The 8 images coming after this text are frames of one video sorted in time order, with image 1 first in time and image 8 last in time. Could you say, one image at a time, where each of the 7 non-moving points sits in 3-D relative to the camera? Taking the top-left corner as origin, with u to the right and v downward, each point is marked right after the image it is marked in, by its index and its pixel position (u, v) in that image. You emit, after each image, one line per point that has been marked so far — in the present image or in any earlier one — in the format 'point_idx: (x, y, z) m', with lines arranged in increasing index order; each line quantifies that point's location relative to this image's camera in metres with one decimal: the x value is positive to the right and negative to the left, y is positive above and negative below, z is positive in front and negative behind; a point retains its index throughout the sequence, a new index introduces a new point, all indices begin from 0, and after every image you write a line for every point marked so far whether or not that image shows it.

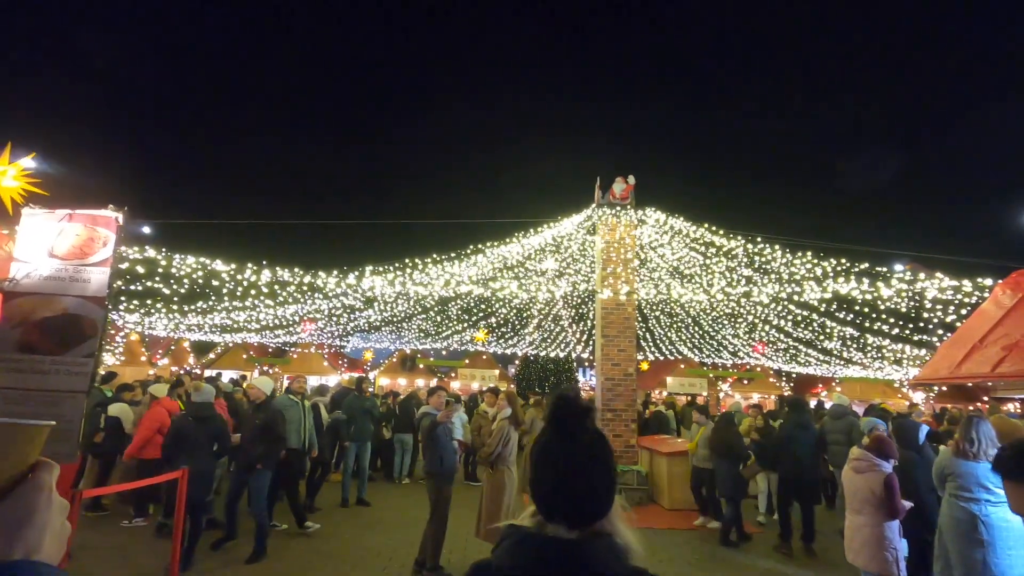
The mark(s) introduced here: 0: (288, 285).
0: (-3.1, 0.0, +8.7) m
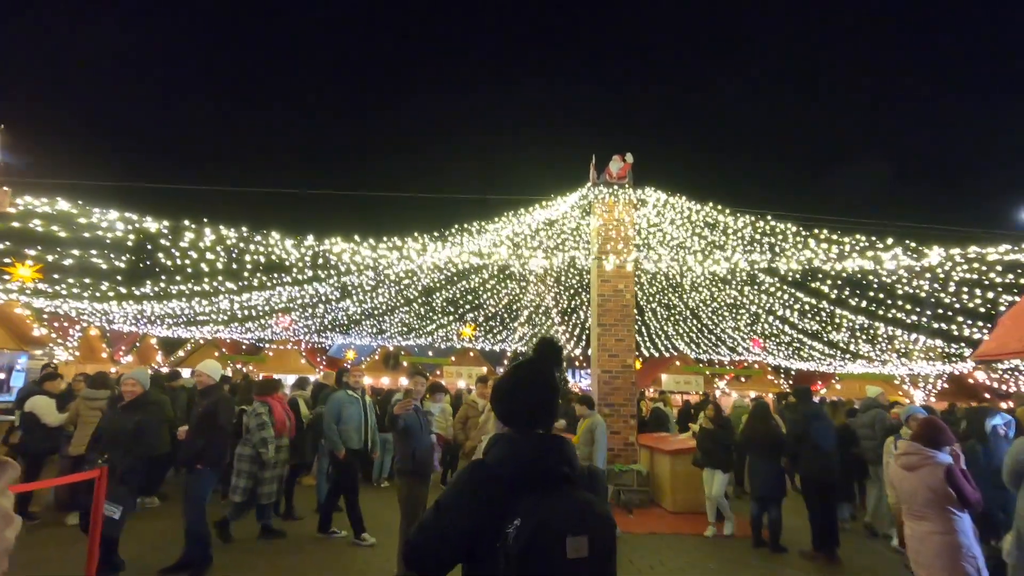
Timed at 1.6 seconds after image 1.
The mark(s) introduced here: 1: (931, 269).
0: (-3.2, +0.3, +7.7) m
1: (+6.9, +0.3, +10.5) m
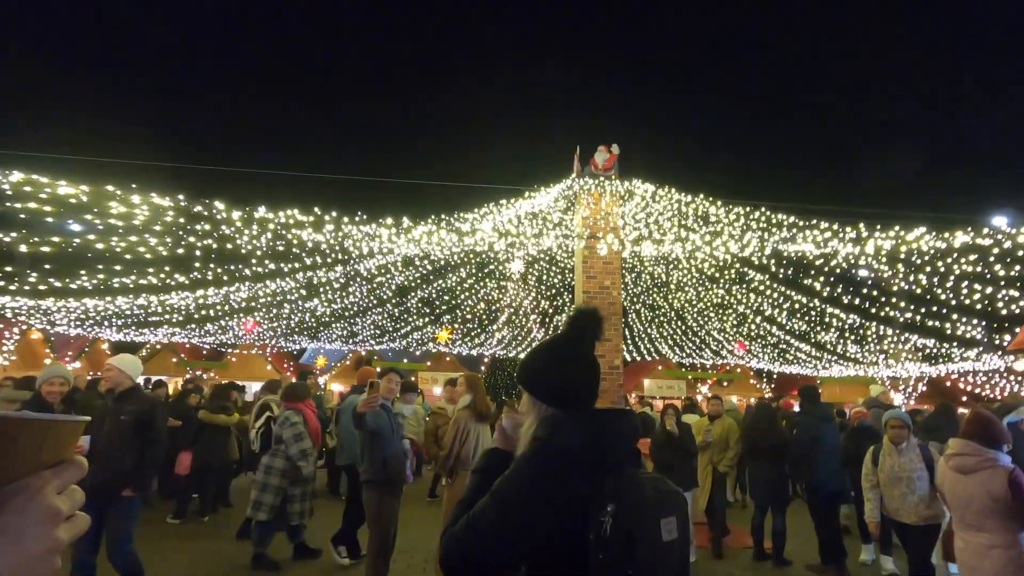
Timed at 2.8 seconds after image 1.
0: (-3.4, +0.4, +6.8) m
1: (+6.6, +0.4, +10.0) m
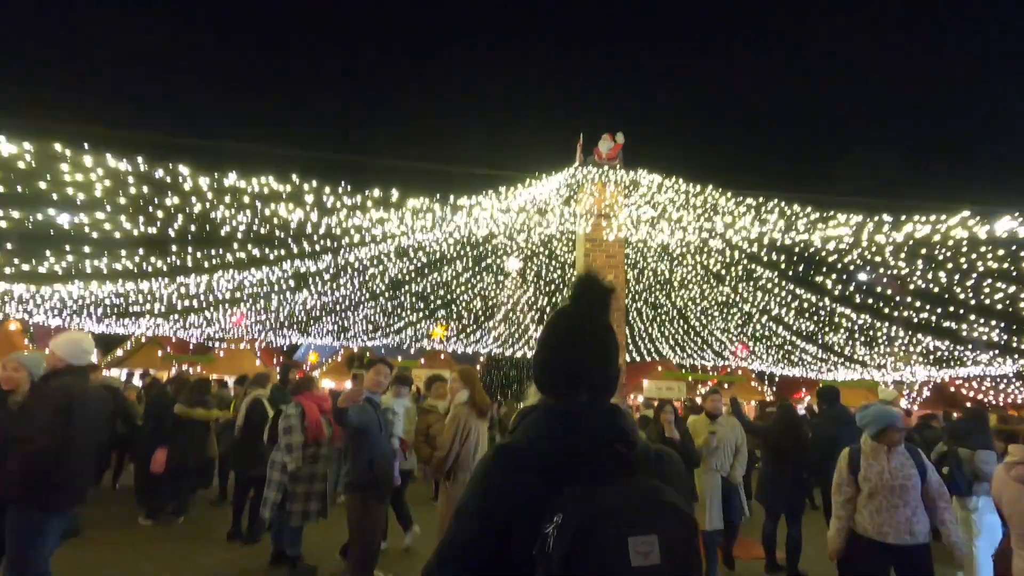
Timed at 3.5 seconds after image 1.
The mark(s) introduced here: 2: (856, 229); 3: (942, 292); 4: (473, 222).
0: (-3.4, +0.6, +6.3) m
1: (+6.6, +0.4, +9.5) m
2: (+4.9, +0.8, +8.9) m
3: (+7.3, -0.1, +10.8) m
4: (-0.6, +1.0, +9.9) m
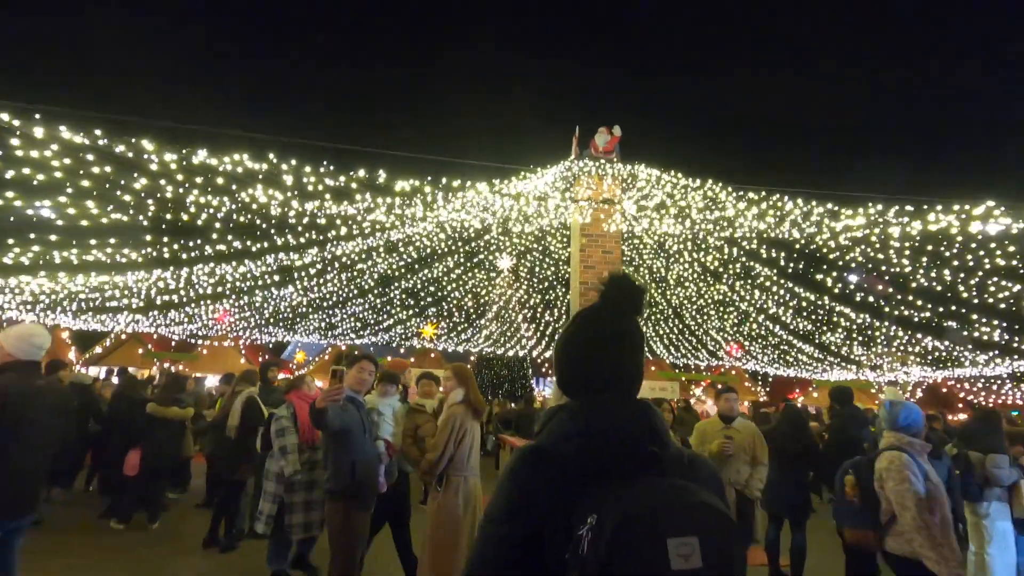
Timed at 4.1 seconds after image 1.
0: (-3.4, +0.7, +5.9) m
1: (+6.5, +0.4, +9.3) m
2: (+4.8, +0.8, +8.6) m
3: (+7.2, 0.0, +10.5) m
4: (-0.7, +1.1, +9.6) m
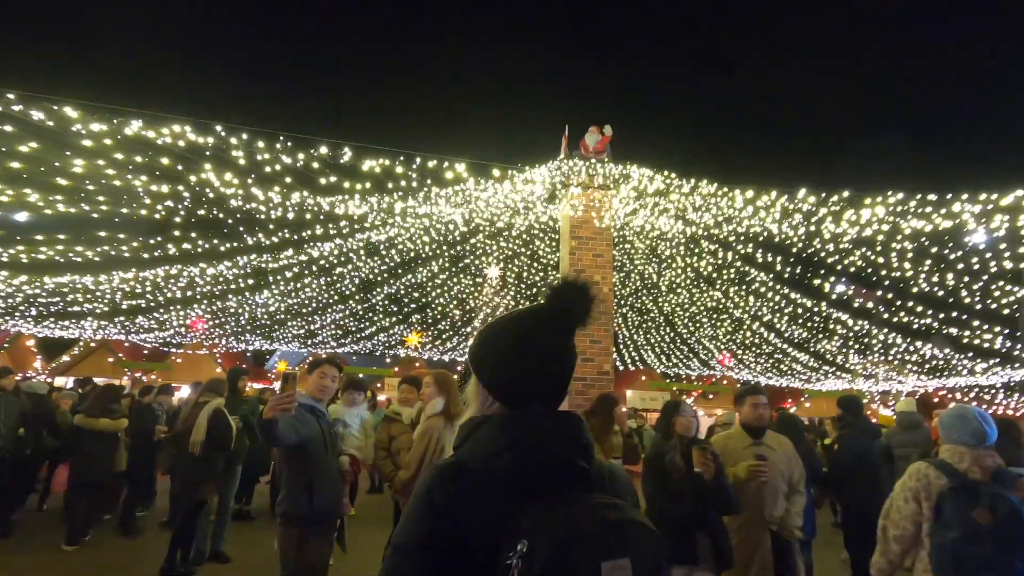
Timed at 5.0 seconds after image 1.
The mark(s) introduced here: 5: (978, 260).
0: (-3.6, +0.7, +5.4) m
1: (+6.3, +0.4, +8.9) m
2: (+4.6, +0.7, +8.2) m
3: (+7.0, -0.1, +10.2) m
4: (-0.9, +1.0, +9.1) m
5: (+6.5, +0.4, +8.8) m
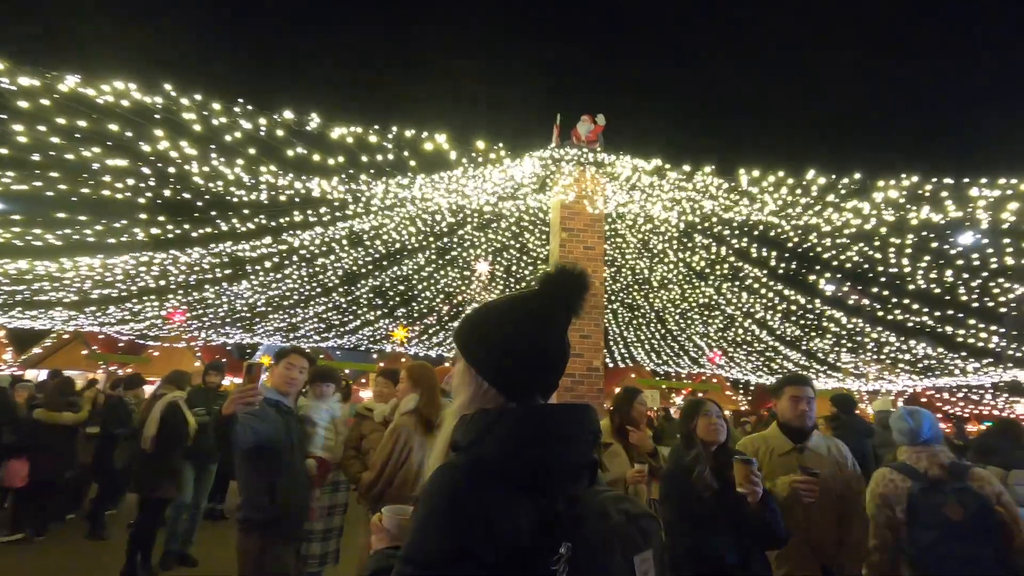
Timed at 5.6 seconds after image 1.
0: (-3.7, +0.8, +5.0) m
1: (+6.2, +0.4, +8.7) m
2: (+4.5, +0.8, +8.0) m
3: (+6.8, -0.1, +10.0) m
4: (-1.1, +1.1, +8.8) m
5: (+6.3, +0.4, +8.5) m
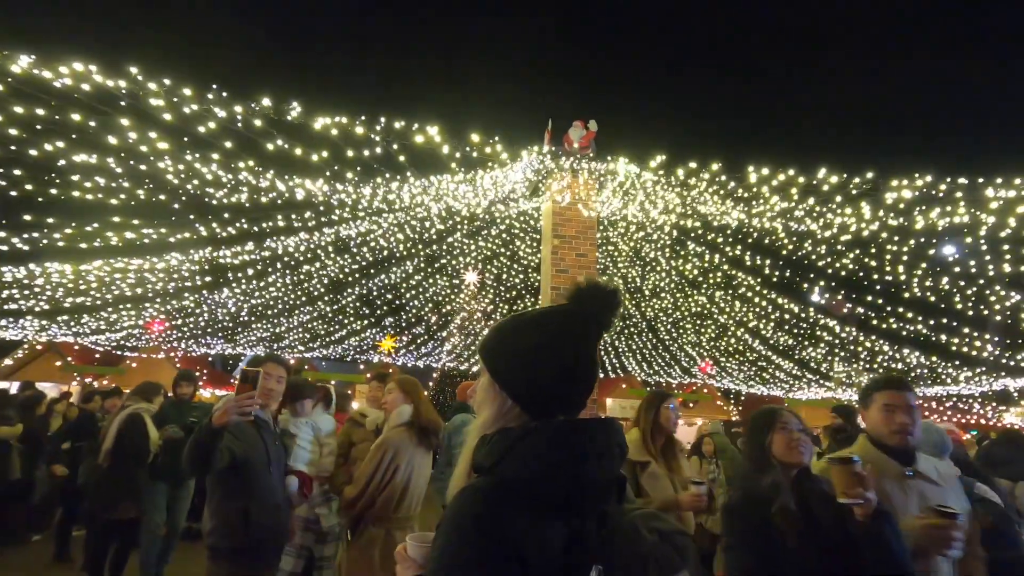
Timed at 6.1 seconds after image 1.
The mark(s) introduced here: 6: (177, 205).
0: (-3.7, +0.8, +4.7) m
1: (+6.1, +0.3, +8.6) m
2: (+4.4, +0.7, +7.8) m
3: (+6.7, -0.2, +9.9) m
4: (-1.2, +1.0, +8.5) m
5: (+6.2, +0.3, +8.4) m
6: (-3.1, +0.8, +5.8) m
